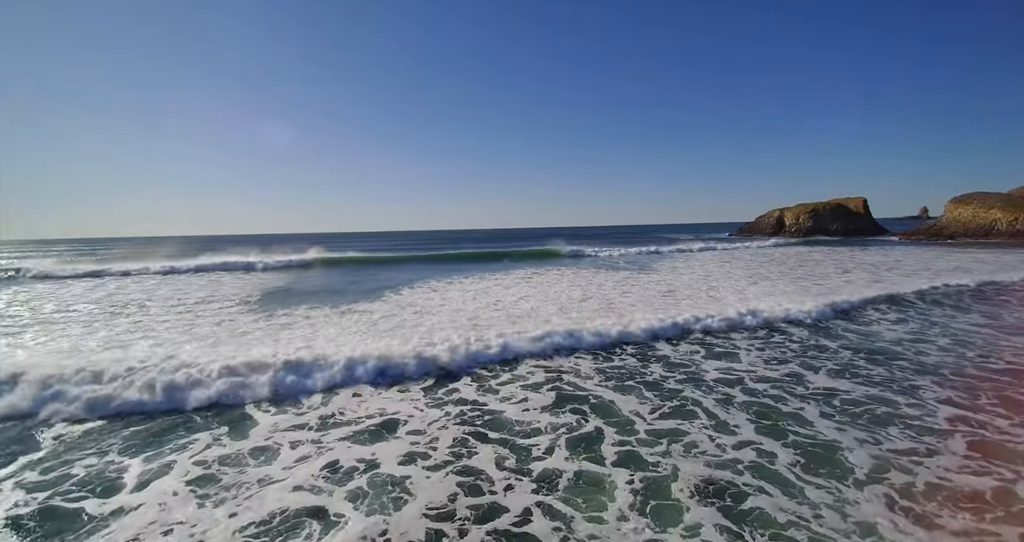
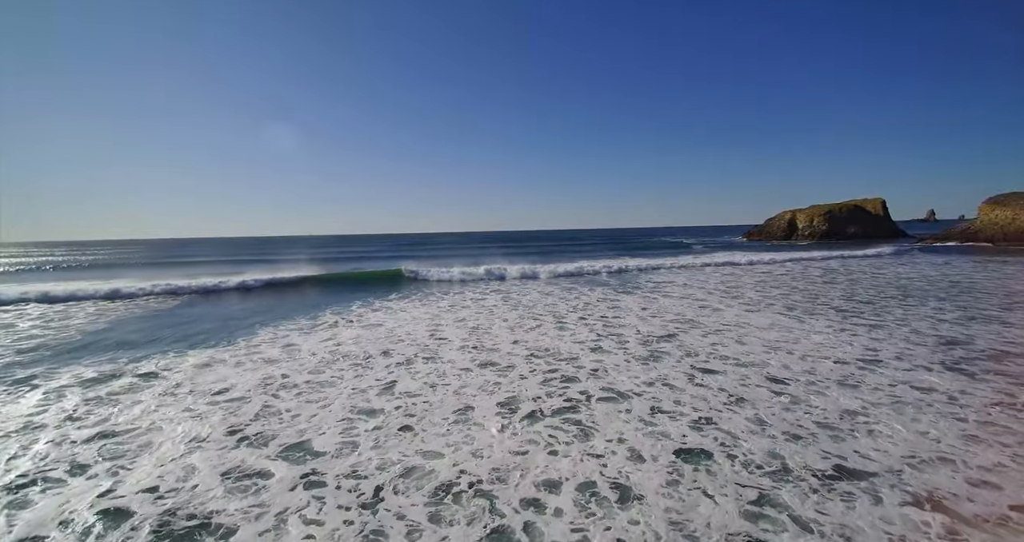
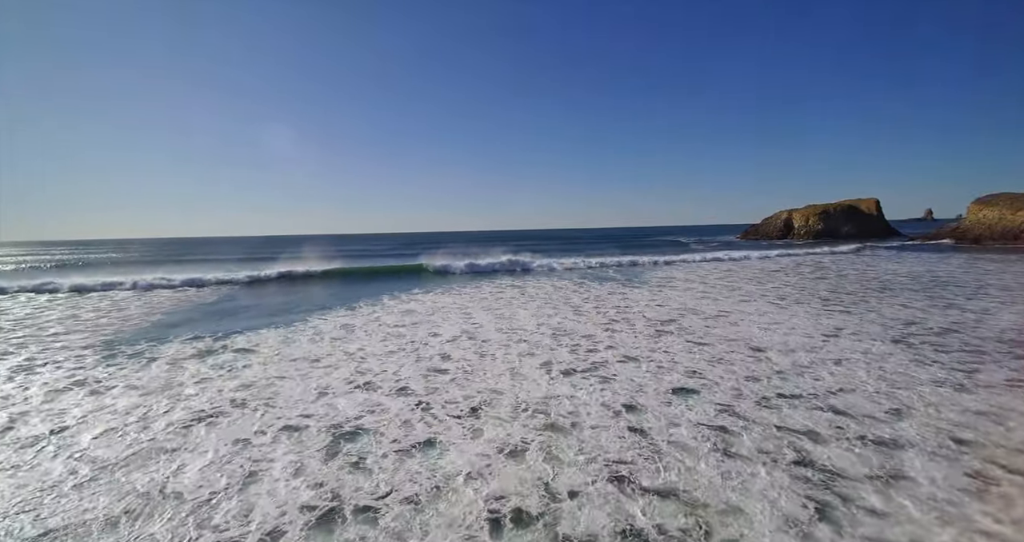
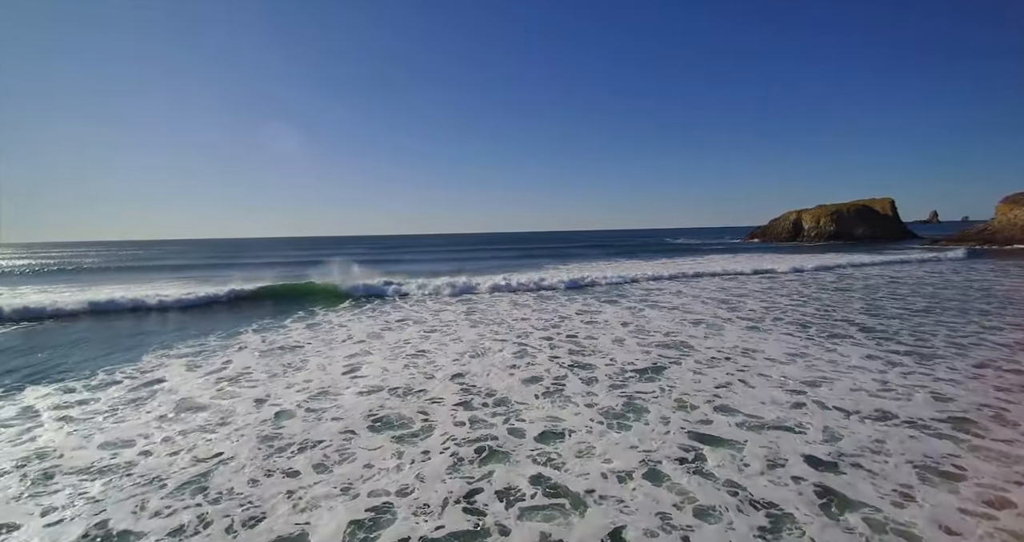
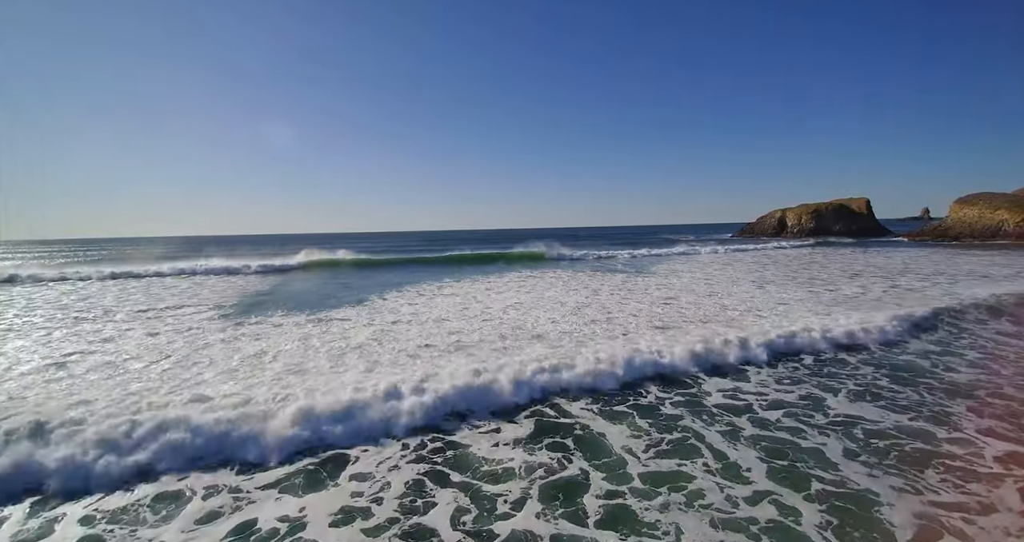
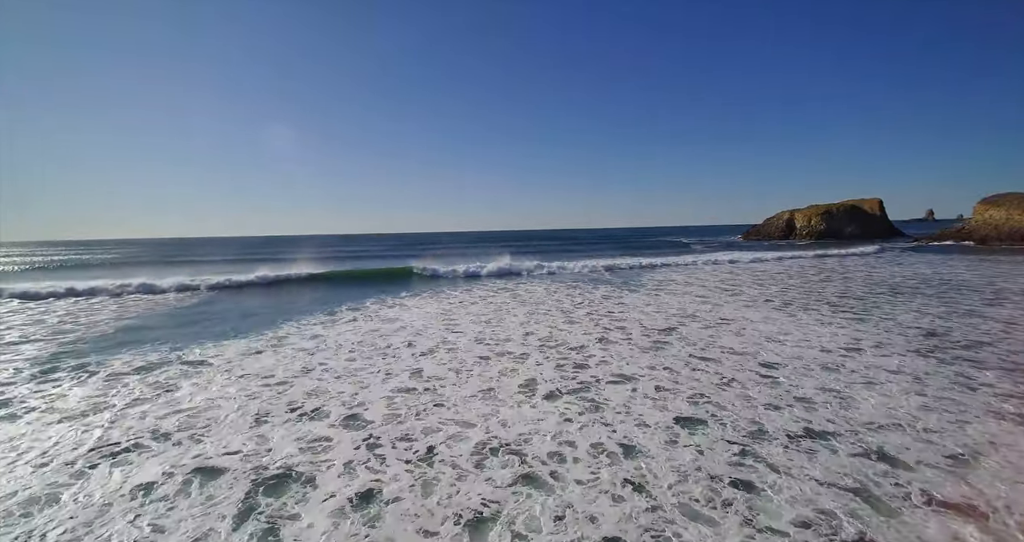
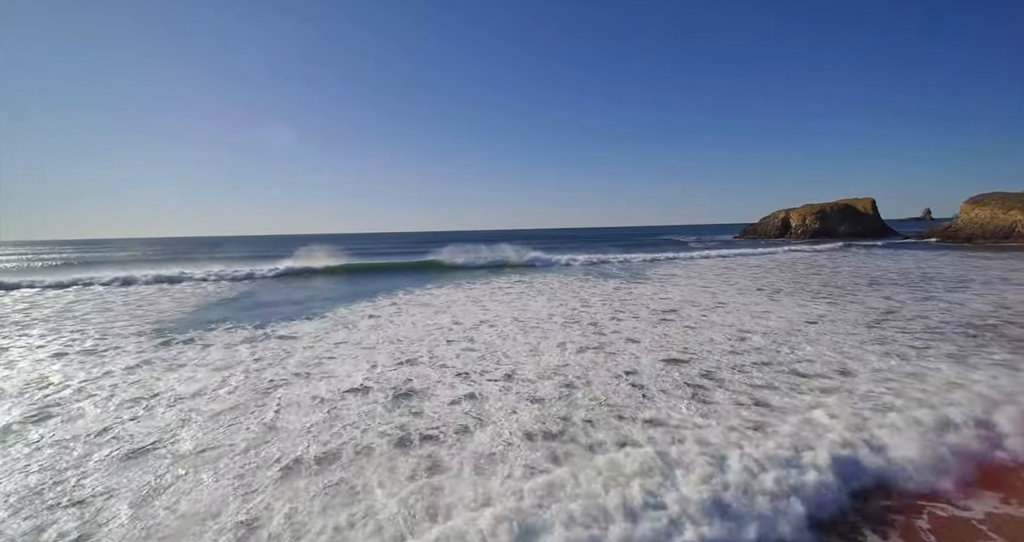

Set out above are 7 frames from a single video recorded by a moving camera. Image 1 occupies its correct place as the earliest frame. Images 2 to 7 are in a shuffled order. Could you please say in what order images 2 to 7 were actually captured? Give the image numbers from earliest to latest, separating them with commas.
5, 7, 3, 6, 2, 4
